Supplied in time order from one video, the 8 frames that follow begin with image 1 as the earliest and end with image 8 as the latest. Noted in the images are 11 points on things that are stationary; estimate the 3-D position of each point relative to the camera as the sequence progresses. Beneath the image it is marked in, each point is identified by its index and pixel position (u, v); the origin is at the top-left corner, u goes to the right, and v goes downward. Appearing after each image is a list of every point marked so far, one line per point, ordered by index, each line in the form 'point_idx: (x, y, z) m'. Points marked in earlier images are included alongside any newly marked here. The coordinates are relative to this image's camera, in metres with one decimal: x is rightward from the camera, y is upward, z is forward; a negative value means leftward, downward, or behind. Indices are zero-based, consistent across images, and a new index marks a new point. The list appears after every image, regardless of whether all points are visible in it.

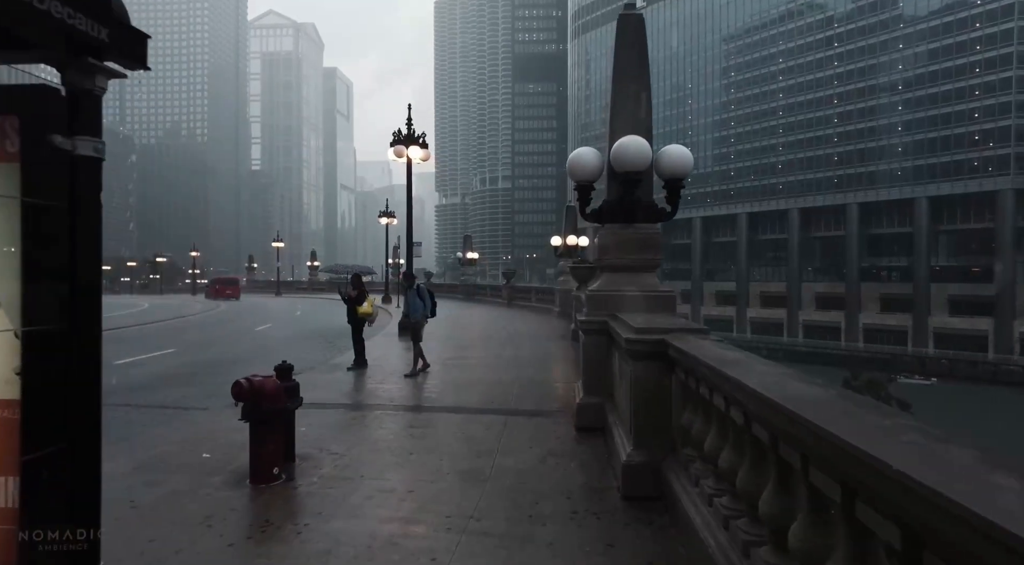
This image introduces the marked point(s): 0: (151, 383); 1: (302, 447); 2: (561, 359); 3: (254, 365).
0: (-6.8, -1.8, +12.8) m
1: (-1.8, -1.5, +6.1) m
2: (+0.9, -1.6, +13.7) m
3: (-5.8, -1.8, +15.2) m
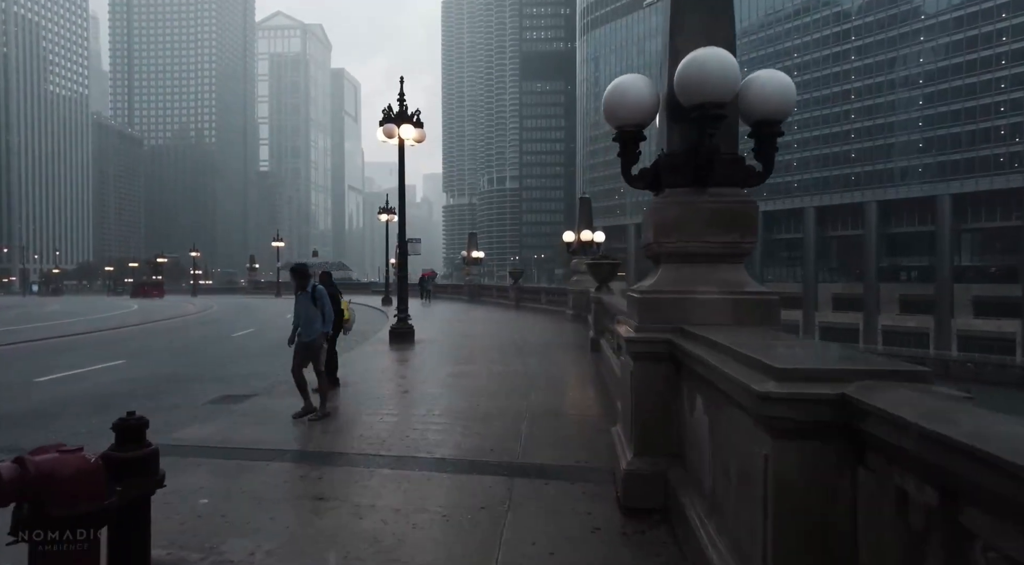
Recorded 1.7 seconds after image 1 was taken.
0: (-6.7, -1.8, +10.5) m
1: (-1.8, -1.4, +3.8) m
2: (+1.0, -1.5, +11.4) m
3: (-5.6, -1.8, +13.0) m
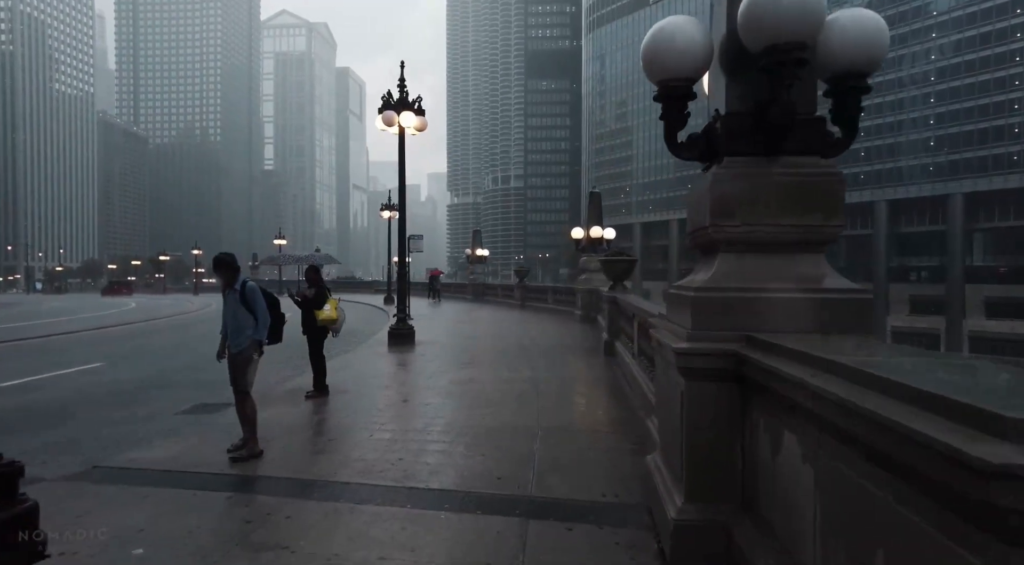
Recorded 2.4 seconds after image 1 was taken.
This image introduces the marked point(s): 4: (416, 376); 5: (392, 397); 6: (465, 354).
0: (-6.5, -1.8, +9.6) m
1: (-1.7, -1.4, +2.8) m
2: (+1.2, -1.5, +10.5) m
3: (-5.5, -1.7, +12.1) m
4: (-1.5, -1.5, +10.9) m
5: (-1.6, -1.5, +9.0) m
6: (-0.9, -1.4, +13.8) m
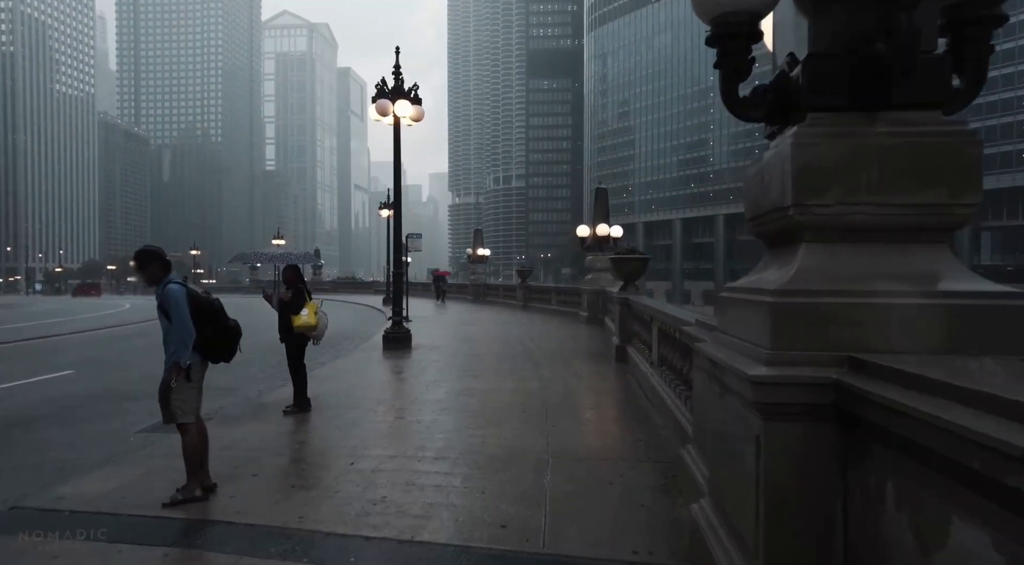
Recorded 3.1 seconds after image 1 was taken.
0: (-6.5, -1.8, +8.8) m
1: (-1.7, -1.4, +1.9) m
2: (+1.2, -1.5, +9.6) m
3: (-5.4, -1.7, +11.2) m
4: (-1.4, -1.5, +10.0) m
5: (-1.5, -1.5, +8.1) m
6: (-0.8, -1.4, +12.9) m
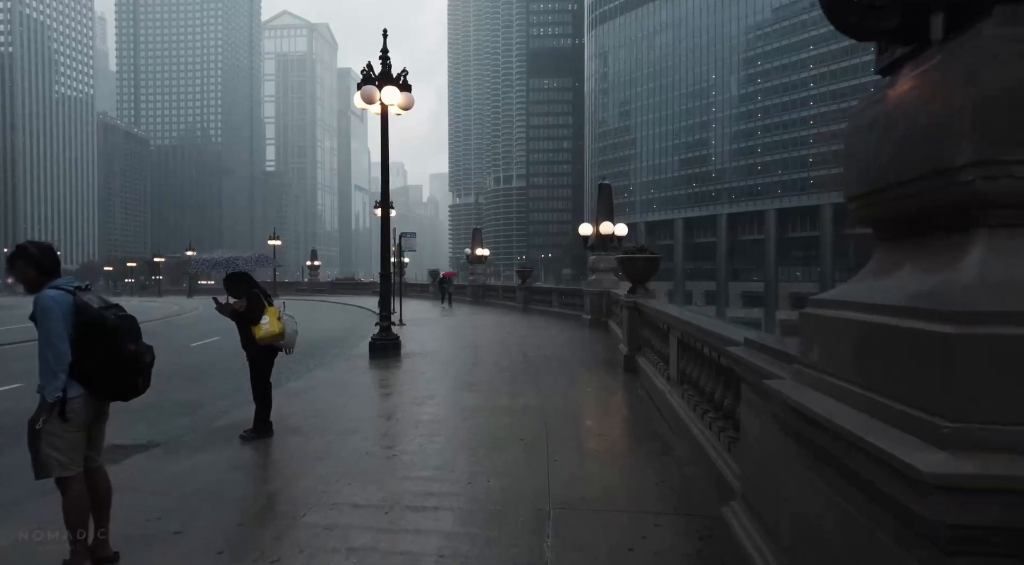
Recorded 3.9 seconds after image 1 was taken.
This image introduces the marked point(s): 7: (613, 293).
0: (-6.5, -1.8, +7.7) m
1: (-1.7, -1.5, +0.9) m
2: (+1.2, -1.6, +8.5) m
3: (-5.5, -1.8, +10.1) m
4: (-1.5, -1.5, +9.0) m
5: (-1.5, -1.5, +7.1) m
6: (-0.9, -1.5, +11.8) m
7: (+2.6, -0.3, +17.3) m
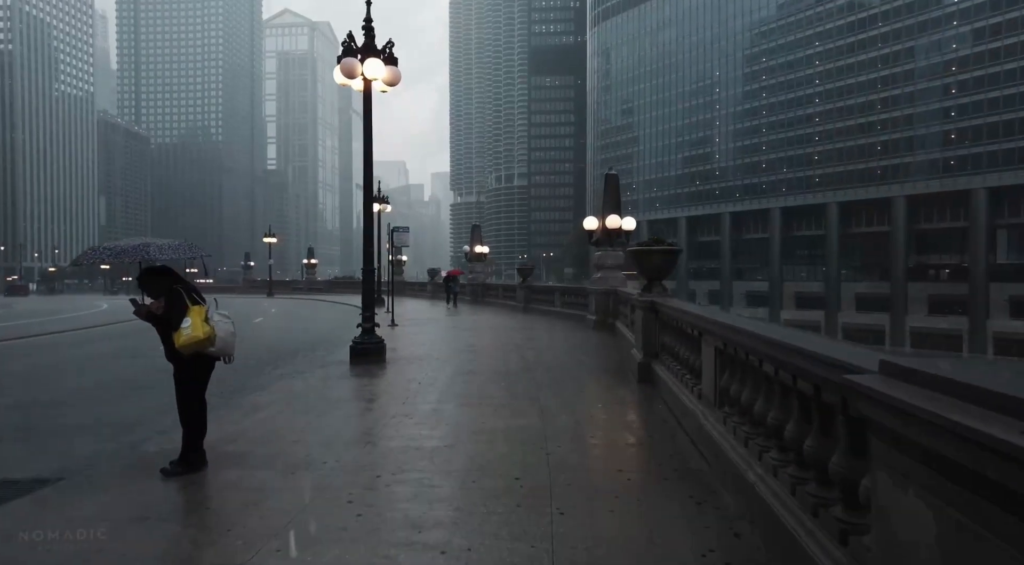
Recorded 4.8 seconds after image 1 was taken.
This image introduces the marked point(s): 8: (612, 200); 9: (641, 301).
0: (-6.6, -1.8, +6.4) m
1: (-1.8, -1.4, -0.4) m
2: (+1.1, -1.5, +7.2) m
3: (-5.5, -1.7, +8.9) m
4: (-1.5, -1.5, +7.7) m
5: (-1.6, -1.5, +5.8) m
6: (-0.9, -1.4, +10.5) m
7: (+2.5, -0.2, +16.0) m
8: (+2.8, +2.3, +19.0) m
9: (+1.7, -0.2, +9.2) m
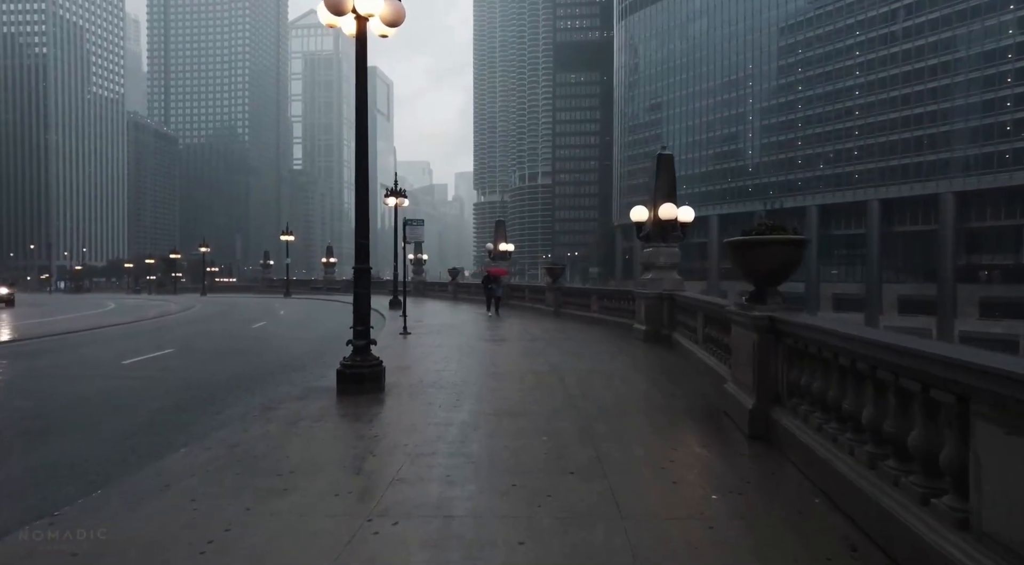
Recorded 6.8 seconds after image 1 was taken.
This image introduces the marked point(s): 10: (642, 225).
0: (-6.2, -1.8, +3.9) m
1: (-1.7, -1.5, -3.1) m
2: (+1.5, -1.6, +4.4) m
3: (-5.1, -1.7, +6.3) m
4: (-1.1, -1.5, +4.9) m
5: (-1.3, -1.5, +3.0) m
6: (-0.4, -1.5, +7.8) m
7: (+3.2, -0.3, +13.1) m
8: (+3.5, +2.2, +16.1) m
9: (+2.1, -0.3, +6.3) m
10: (+3.3, +1.5, +17.8) m
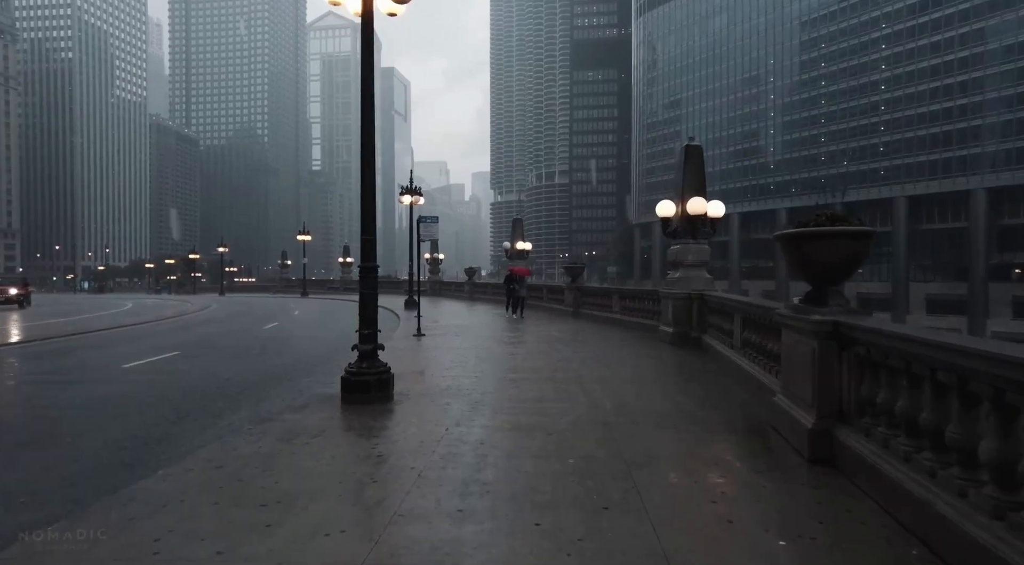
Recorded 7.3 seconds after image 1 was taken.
0: (-6.1, -1.8, +3.3) m
1: (-1.8, -1.5, -3.8) m
2: (+1.6, -1.6, +3.6) m
3: (-4.9, -1.7, +5.6) m
4: (-1.0, -1.5, +4.2) m
5: (-1.2, -1.5, +2.3) m
6: (-0.2, -1.4, +7.0) m
7: (+3.5, -0.2, +12.2) m
8: (+3.9, +2.2, +15.2) m
9: (+2.3, -0.3, +5.5) m
10: (+3.7, +1.5, +16.9) m
